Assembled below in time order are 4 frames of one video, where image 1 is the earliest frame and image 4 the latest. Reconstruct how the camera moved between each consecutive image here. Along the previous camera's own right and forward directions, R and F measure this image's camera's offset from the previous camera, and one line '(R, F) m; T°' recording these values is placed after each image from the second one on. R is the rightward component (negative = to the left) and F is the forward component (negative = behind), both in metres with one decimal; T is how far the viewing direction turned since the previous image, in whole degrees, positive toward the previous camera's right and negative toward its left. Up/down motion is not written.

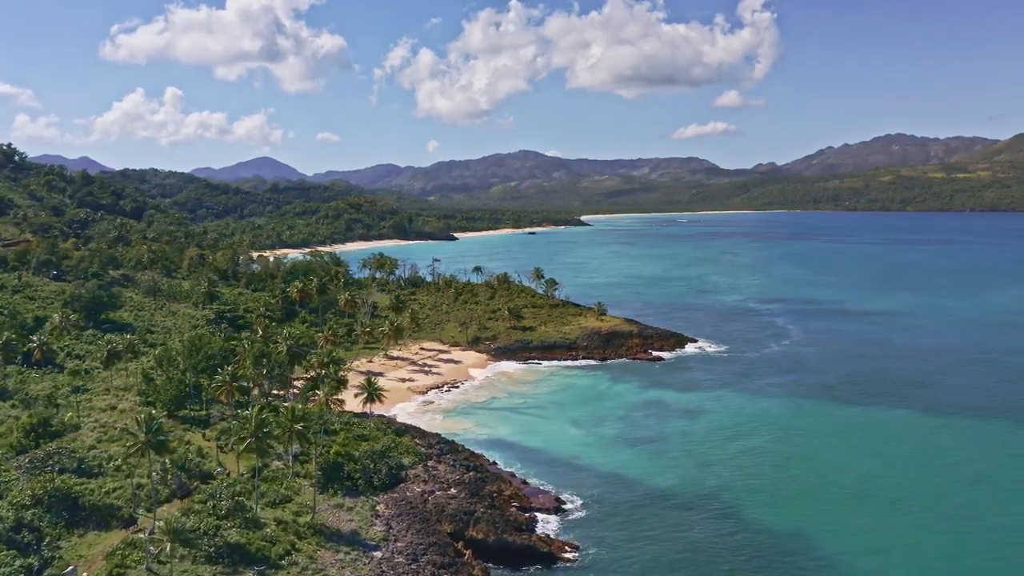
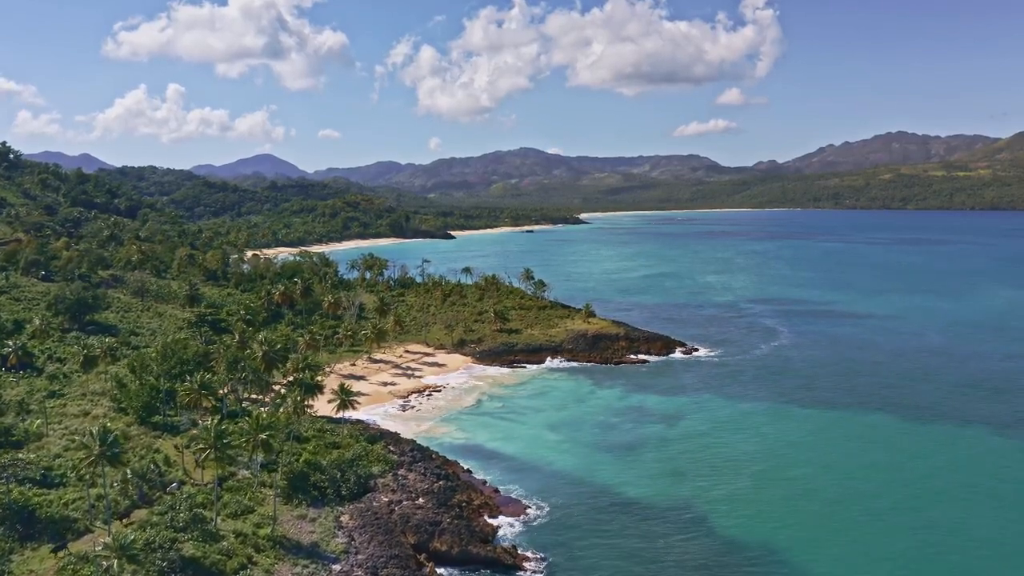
(+1.8, +0.4) m; 0°
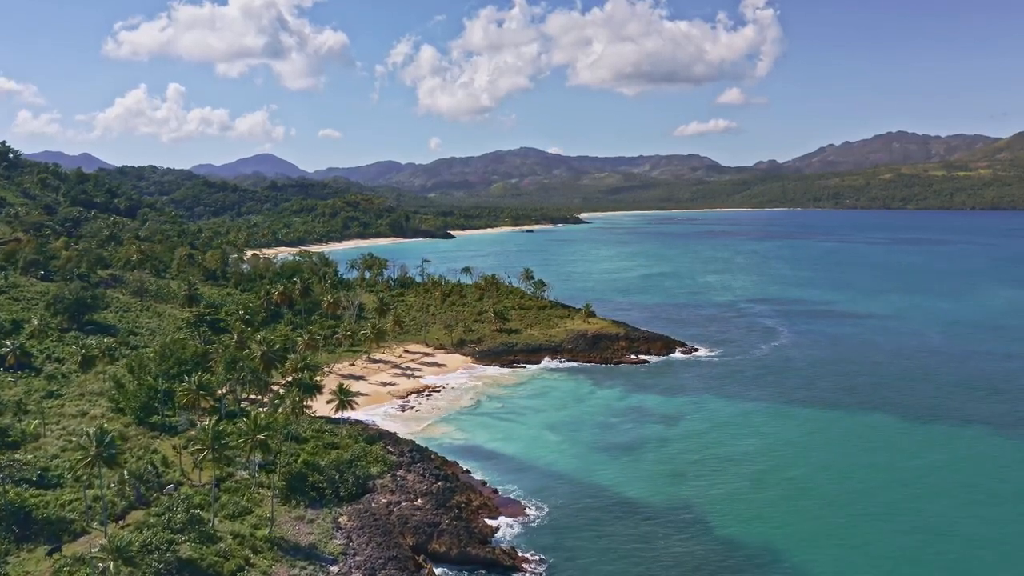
(+0.1, +0.2) m; 0°
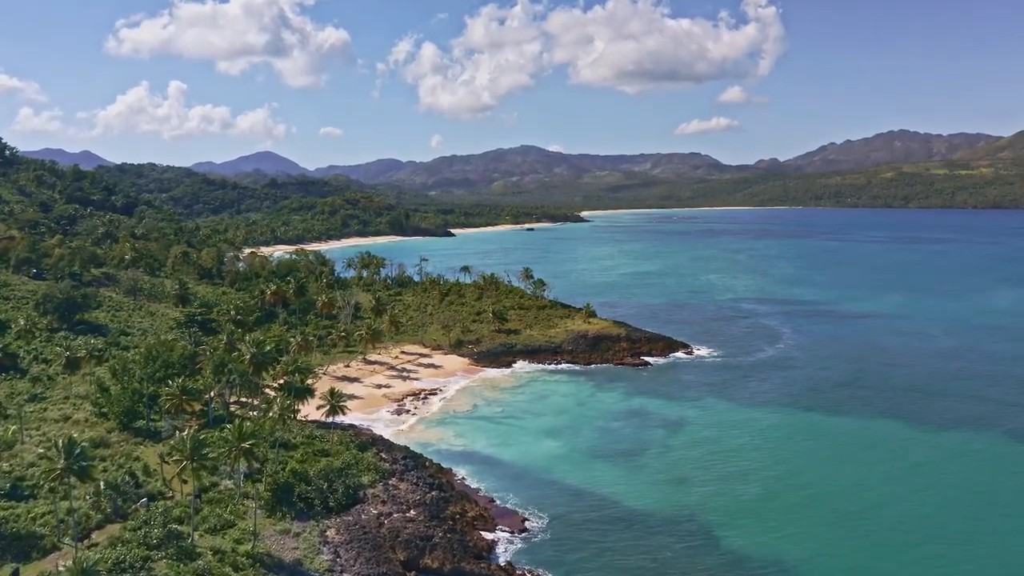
(+0.2, +1.8) m; 0°
